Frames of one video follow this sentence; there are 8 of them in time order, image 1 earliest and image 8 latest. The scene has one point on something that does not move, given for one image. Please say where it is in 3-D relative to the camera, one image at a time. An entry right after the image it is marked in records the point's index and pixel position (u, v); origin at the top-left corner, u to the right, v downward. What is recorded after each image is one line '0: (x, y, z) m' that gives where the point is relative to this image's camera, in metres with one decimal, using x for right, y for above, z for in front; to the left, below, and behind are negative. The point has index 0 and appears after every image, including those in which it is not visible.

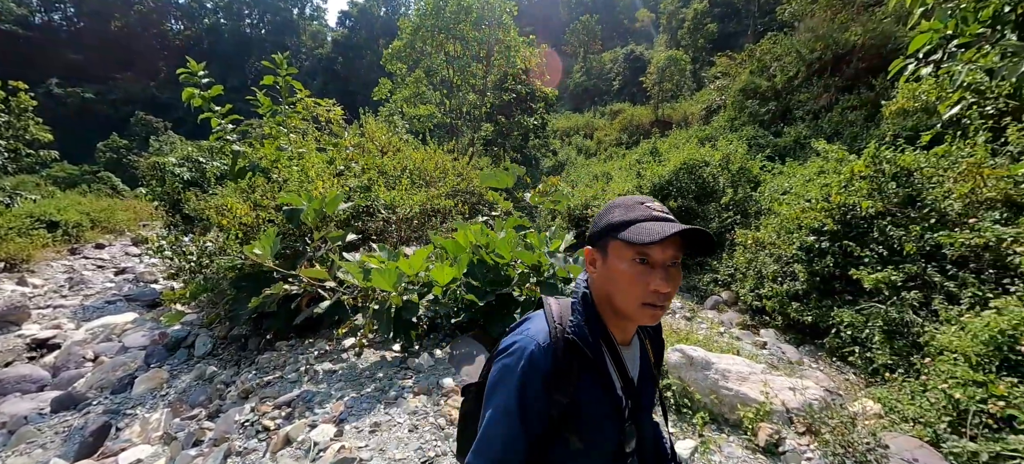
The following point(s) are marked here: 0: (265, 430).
0: (-1.3, -1.0, +2.0) m
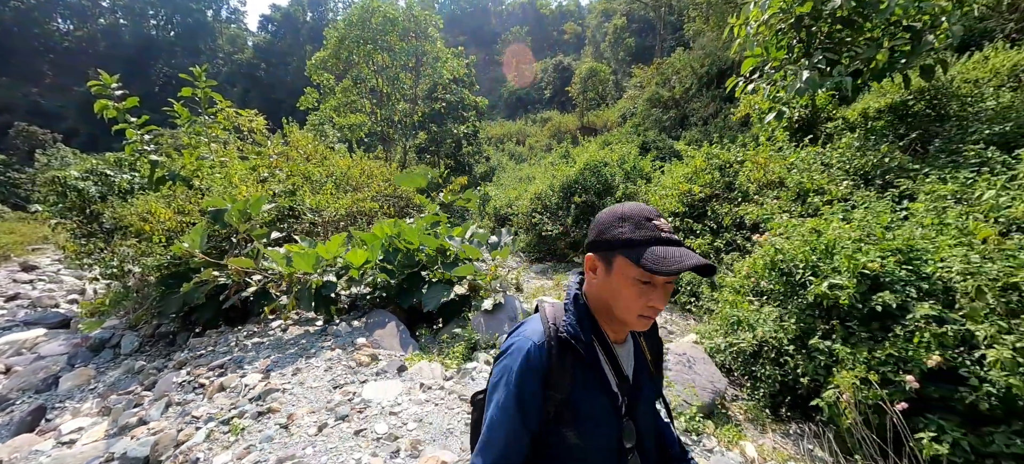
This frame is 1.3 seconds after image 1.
0: (-1.9, -1.0, +2.5) m
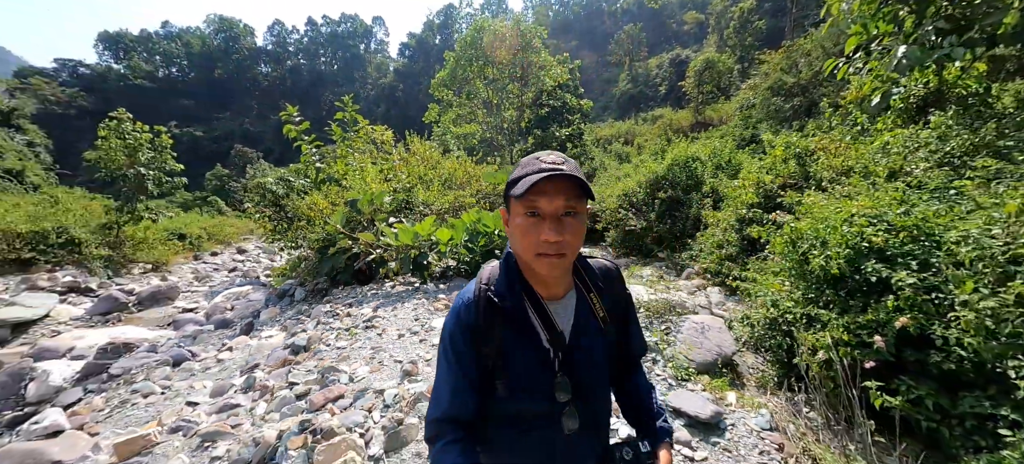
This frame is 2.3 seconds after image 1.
0: (-1.6, -0.8, +3.6) m
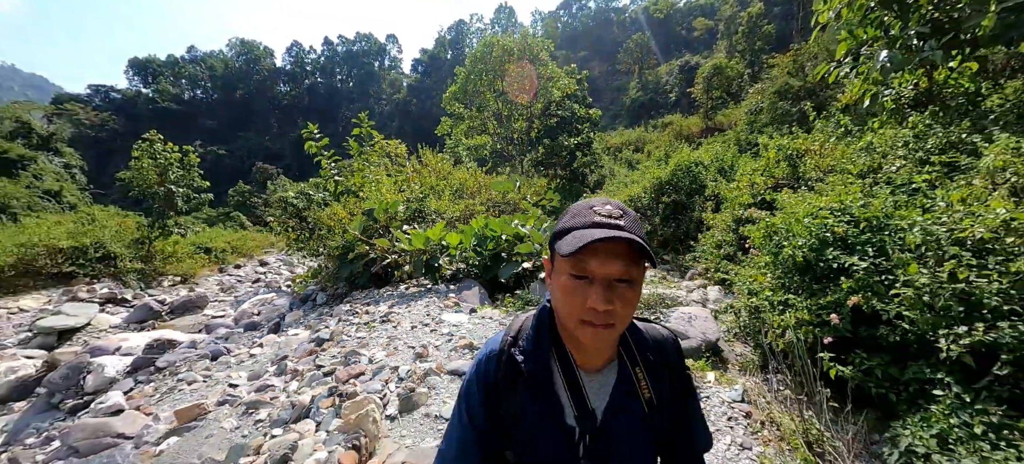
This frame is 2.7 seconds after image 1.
0: (-1.6, -0.8, +3.9) m
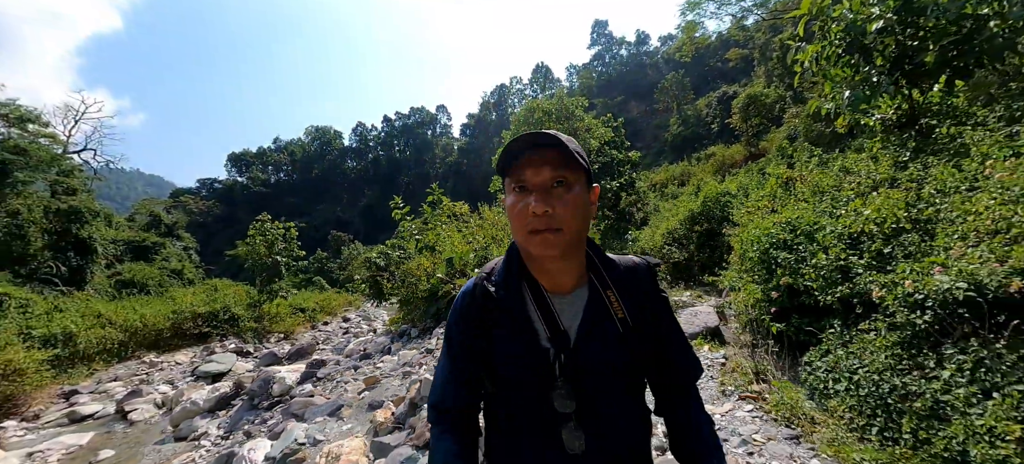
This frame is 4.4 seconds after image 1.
0: (-0.8, -1.4, +5.3) m
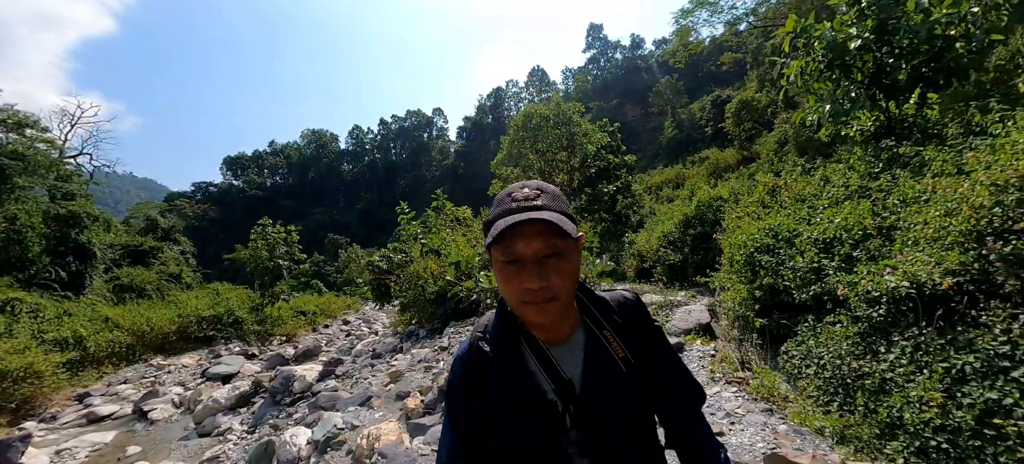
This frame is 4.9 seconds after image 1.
0: (-0.7, -1.4, +5.7) m
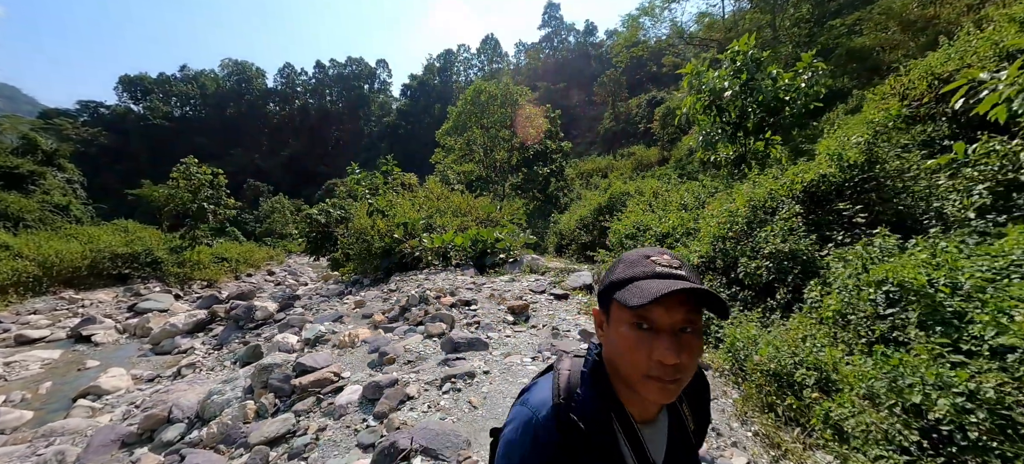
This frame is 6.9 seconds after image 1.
0: (-1.9, -0.9, +7.0) m
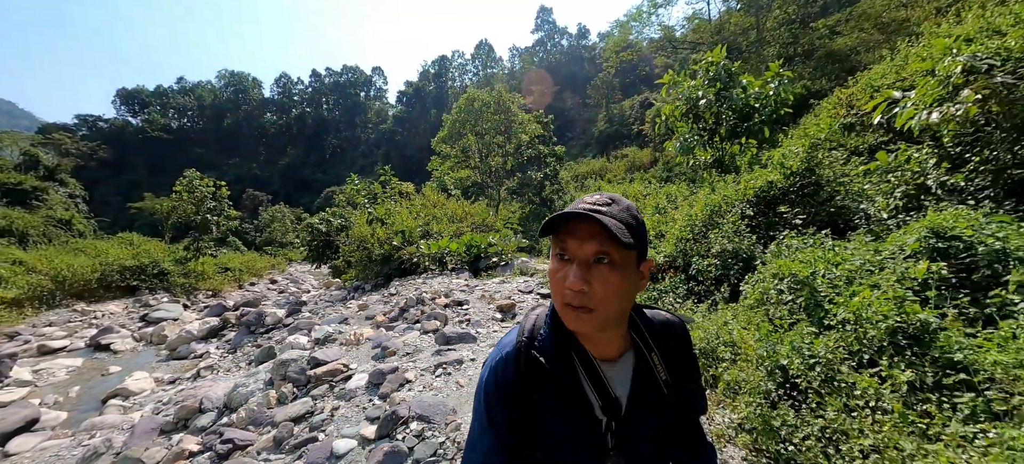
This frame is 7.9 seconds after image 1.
0: (-2.1, -1.0, +7.5) m
